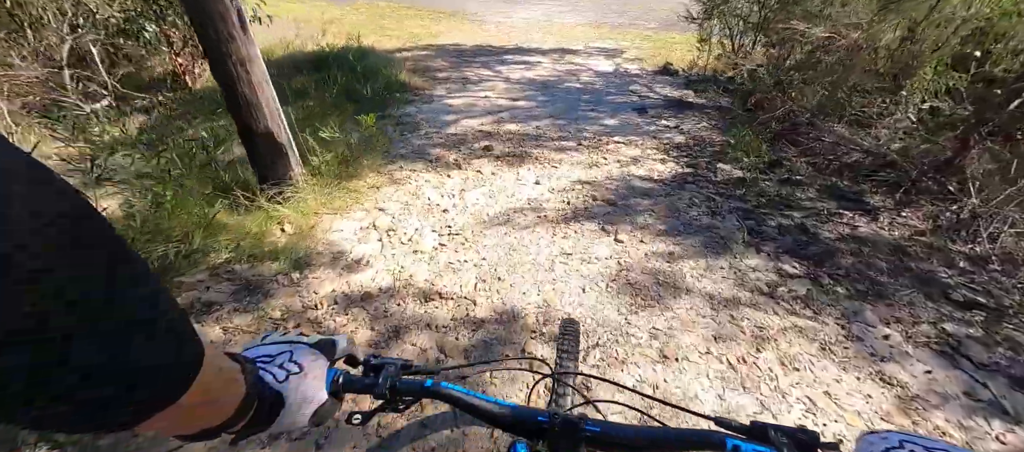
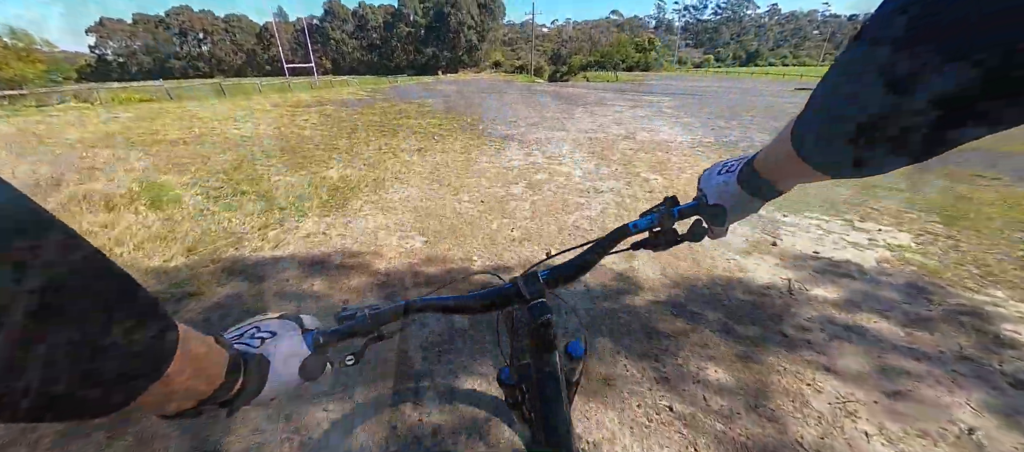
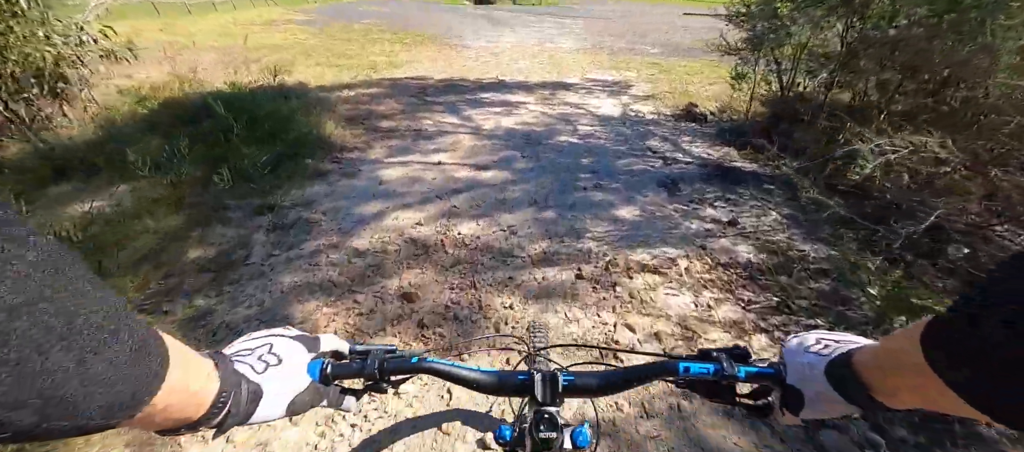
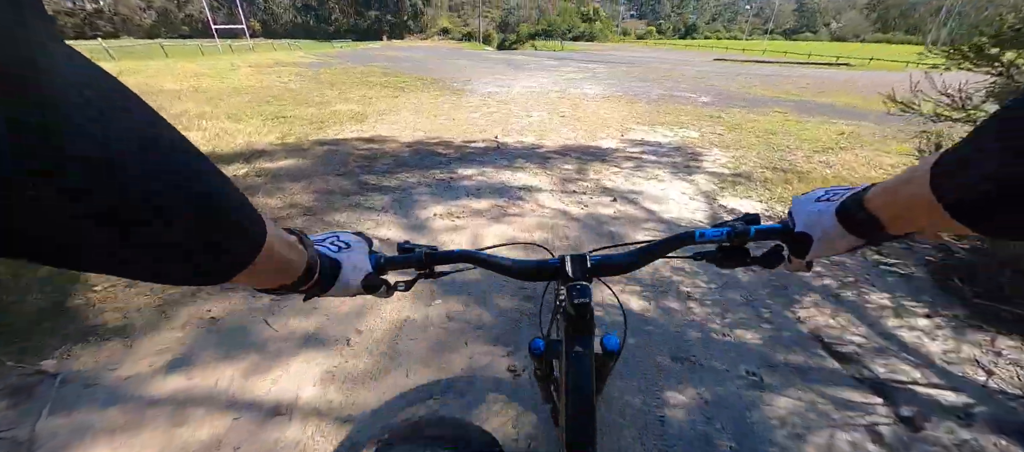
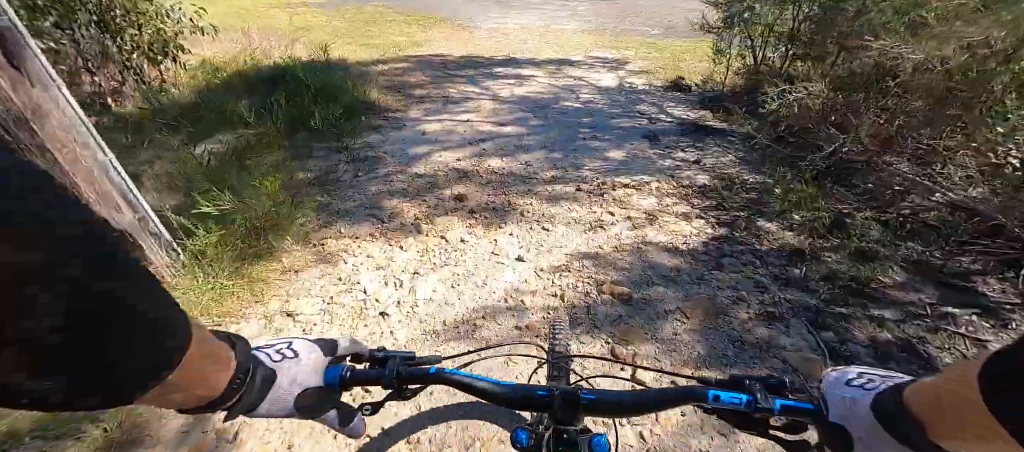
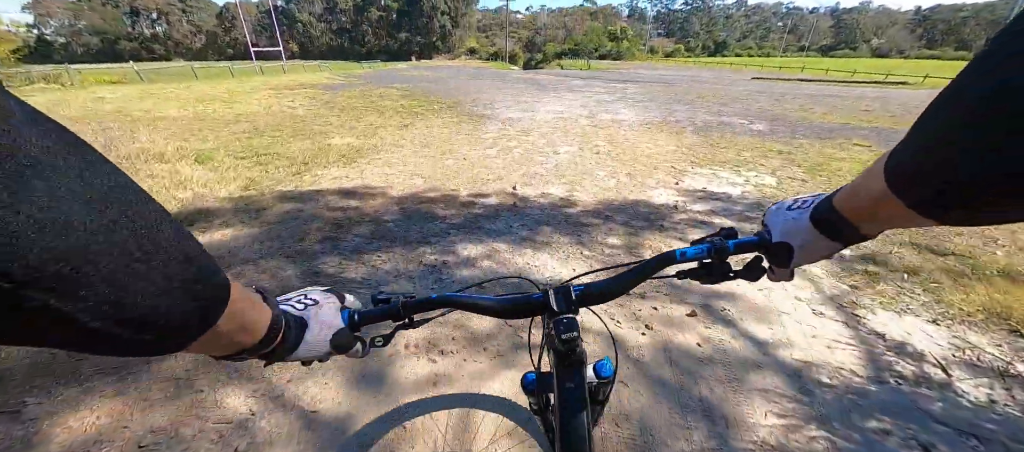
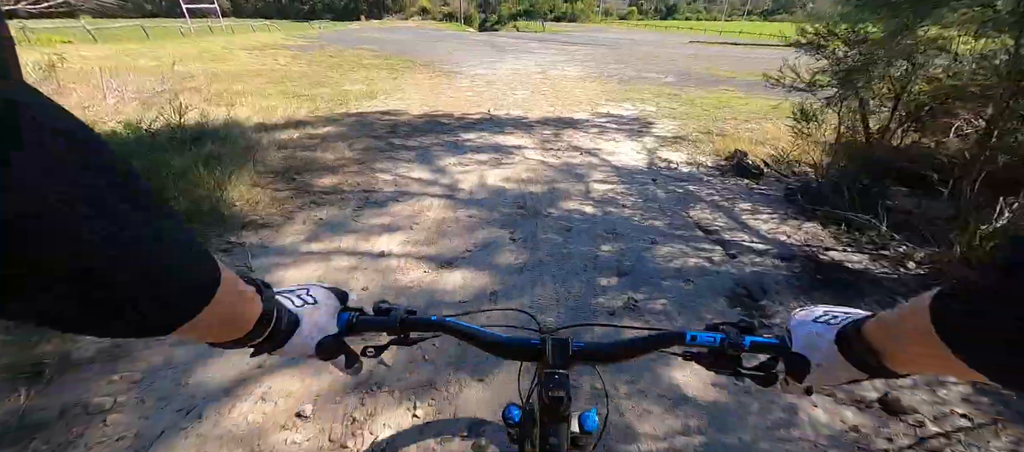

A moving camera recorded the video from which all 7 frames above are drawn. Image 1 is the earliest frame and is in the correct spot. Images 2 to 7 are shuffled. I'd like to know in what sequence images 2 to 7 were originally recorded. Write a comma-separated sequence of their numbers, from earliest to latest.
5, 3, 7, 4, 6, 2
